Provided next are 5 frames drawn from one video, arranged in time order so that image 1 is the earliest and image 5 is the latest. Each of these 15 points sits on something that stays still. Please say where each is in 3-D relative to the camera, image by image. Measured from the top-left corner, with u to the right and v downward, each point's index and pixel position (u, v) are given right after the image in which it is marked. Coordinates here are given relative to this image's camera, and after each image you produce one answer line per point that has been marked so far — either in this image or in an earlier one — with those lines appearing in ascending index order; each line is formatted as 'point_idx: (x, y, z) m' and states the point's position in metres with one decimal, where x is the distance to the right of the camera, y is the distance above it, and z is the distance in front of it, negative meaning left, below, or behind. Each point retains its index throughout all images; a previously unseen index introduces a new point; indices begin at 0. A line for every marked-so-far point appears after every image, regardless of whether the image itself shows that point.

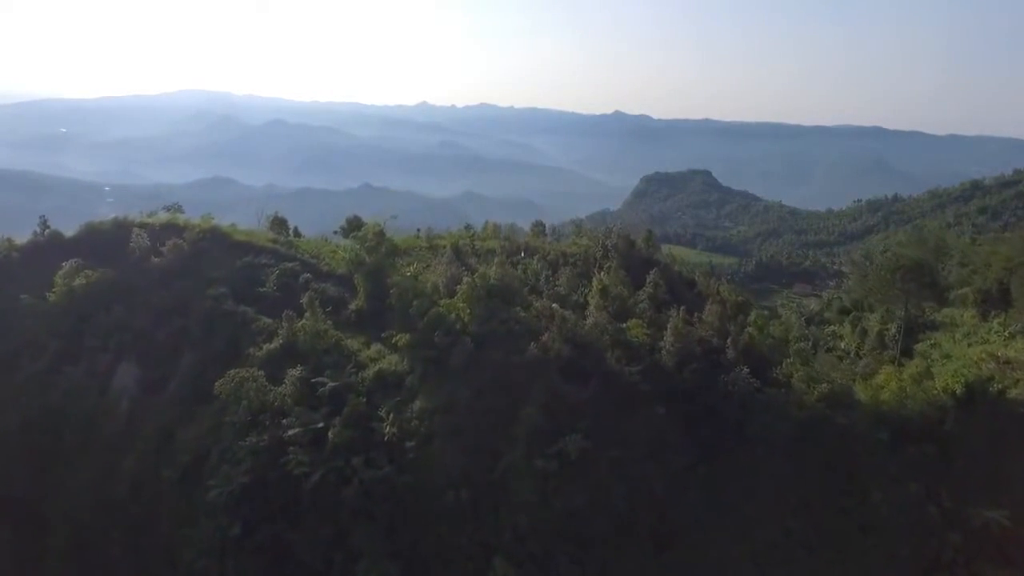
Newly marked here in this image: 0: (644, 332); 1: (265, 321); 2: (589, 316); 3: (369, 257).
0: (+3.6, -1.2, +16.0) m
1: (-7.8, -1.1, +18.7) m
2: (+2.2, -0.8, +16.8) m
3: (-4.7, +1.0, +19.3) m
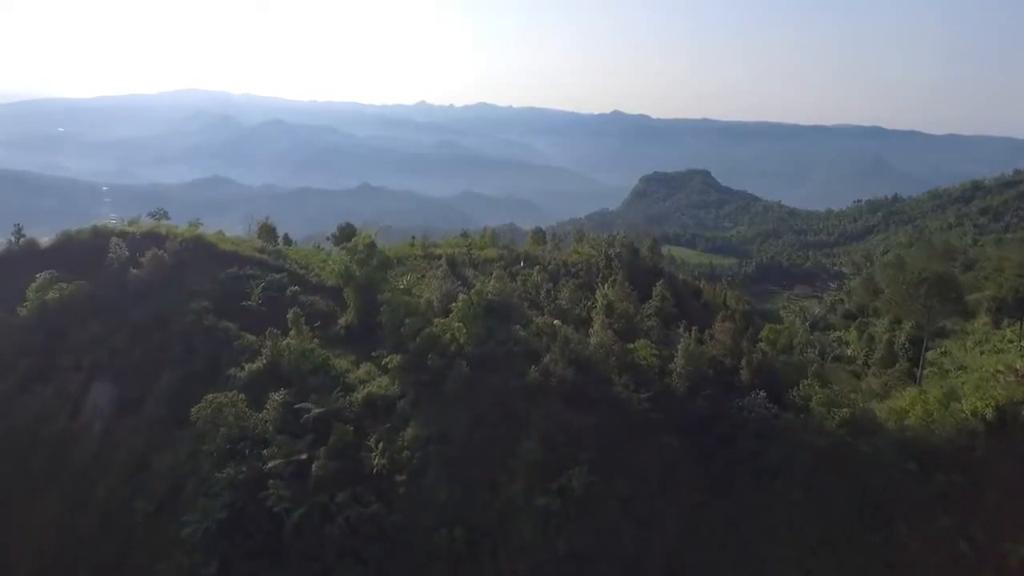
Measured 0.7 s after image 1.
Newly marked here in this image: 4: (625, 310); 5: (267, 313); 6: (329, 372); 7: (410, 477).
0: (+3.6, -1.7, +14.9) m
1: (-7.9, -1.5, +17.6) m
2: (+2.2, -1.3, +15.7) m
3: (-4.8, +0.6, +18.2) m
4: (+3.2, -0.7, +16.7) m
5: (-8.1, -0.8, +19.2) m
6: (-5.0, -2.3, +16.1) m
7: (-2.3, -4.3, +13.2) m
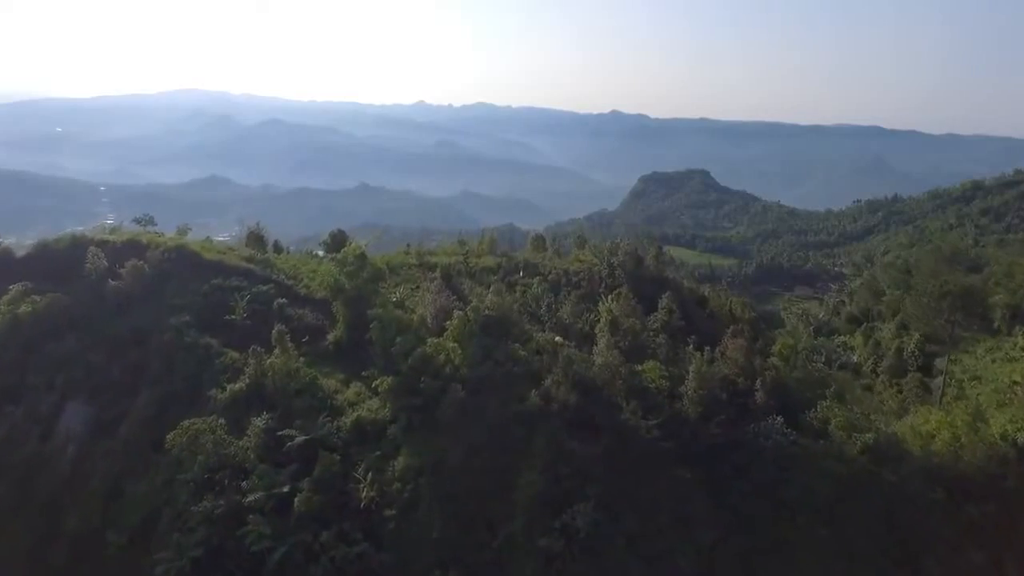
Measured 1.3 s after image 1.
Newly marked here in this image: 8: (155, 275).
0: (+3.6, -2.1, +13.9) m
1: (-7.9, -1.9, +16.6) m
2: (+2.1, -1.7, +14.7) m
3: (-4.8, +0.2, +17.2) m
4: (+3.2, -1.0, +15.7) m
5: (-8.1, -1.2, +18.2) m
6: (-5.0, -2.7, +15.1) m
7: (-2.3, -4.7, +12.2) m
8: (-11.8, +0.4, +19.4) m
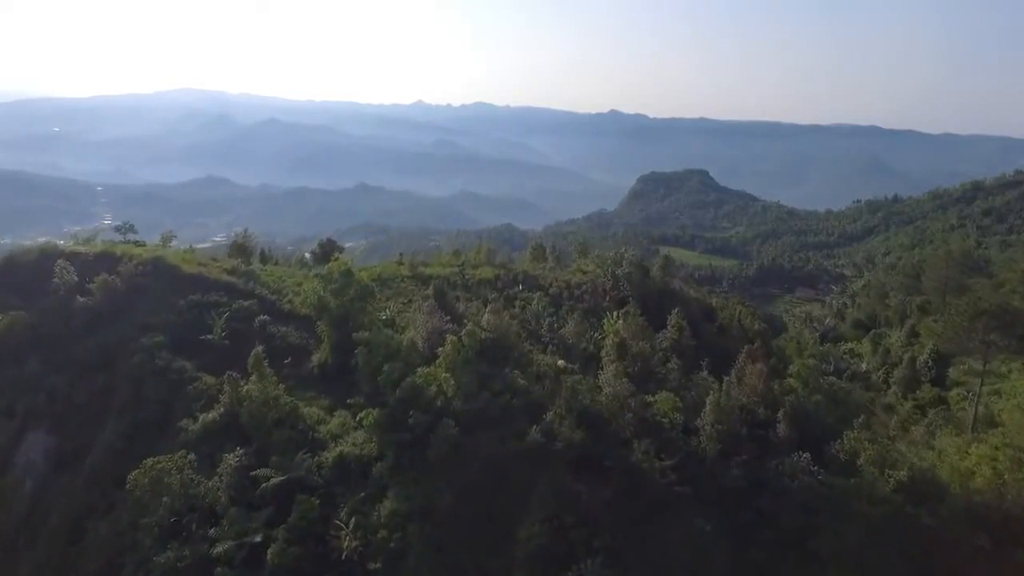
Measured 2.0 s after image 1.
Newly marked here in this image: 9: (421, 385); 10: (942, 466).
0: (+3.5, -2.6, +12.7) m
1: (-7.9, -2.4, +15.2) m
2: (+2.1, -2.2, +13.4) m
3: (-4.8, -0.3, +15.9) m
4: (+3.2, -1.5, +14.5) m
5: (-8.1, -1.7, +16.9) m
6: (-5.1, -3.2, +13.8) m
7: (-2.3, -5.2, +10.9) m
8: (-11.9, -0.1, +18.1) m
9: (-2.0, -2.1, +12.7) m
10: (+9.9, -4.2, +13.5) m
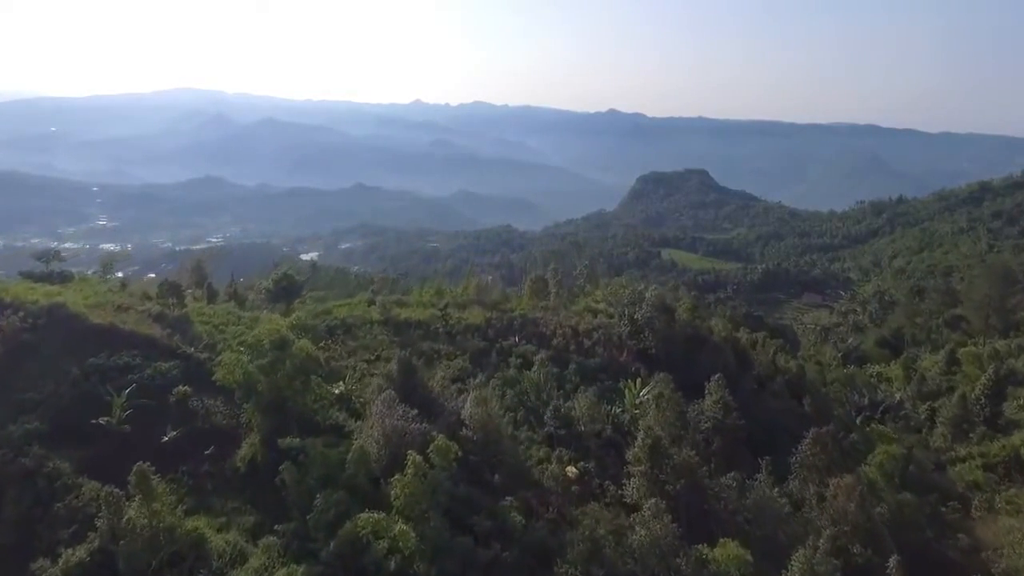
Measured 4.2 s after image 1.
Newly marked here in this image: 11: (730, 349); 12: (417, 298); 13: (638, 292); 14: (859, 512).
0: (+3.4, -4.0, +8.6) m
1: (-8.1, -3.9, +11.1) m
2: (+2.0, -3.6, +9.4) m
3: (-5.0, -1.8, +11.7) m
4: (+3.0, -3.0, +10.4) m
5: (-8.3, -3.2, +12.8) m
6: (-5.2, -4.7, +9.7) m
7: (-2.5, -6.6, +6.8) m
8: (-12.0, -1.5, +14.0) m
9: (-2.1, -3.6, +8.6) m
10: (+9.8, -5.6, +9.5) m
11: (+6.7, -1.8, +17.2) m
12: (-3.0, -0.3, +19.4) m
13: (+4.0, -0.2, +18.5) m
14: (+6.0, -3.9, +10.0) m
